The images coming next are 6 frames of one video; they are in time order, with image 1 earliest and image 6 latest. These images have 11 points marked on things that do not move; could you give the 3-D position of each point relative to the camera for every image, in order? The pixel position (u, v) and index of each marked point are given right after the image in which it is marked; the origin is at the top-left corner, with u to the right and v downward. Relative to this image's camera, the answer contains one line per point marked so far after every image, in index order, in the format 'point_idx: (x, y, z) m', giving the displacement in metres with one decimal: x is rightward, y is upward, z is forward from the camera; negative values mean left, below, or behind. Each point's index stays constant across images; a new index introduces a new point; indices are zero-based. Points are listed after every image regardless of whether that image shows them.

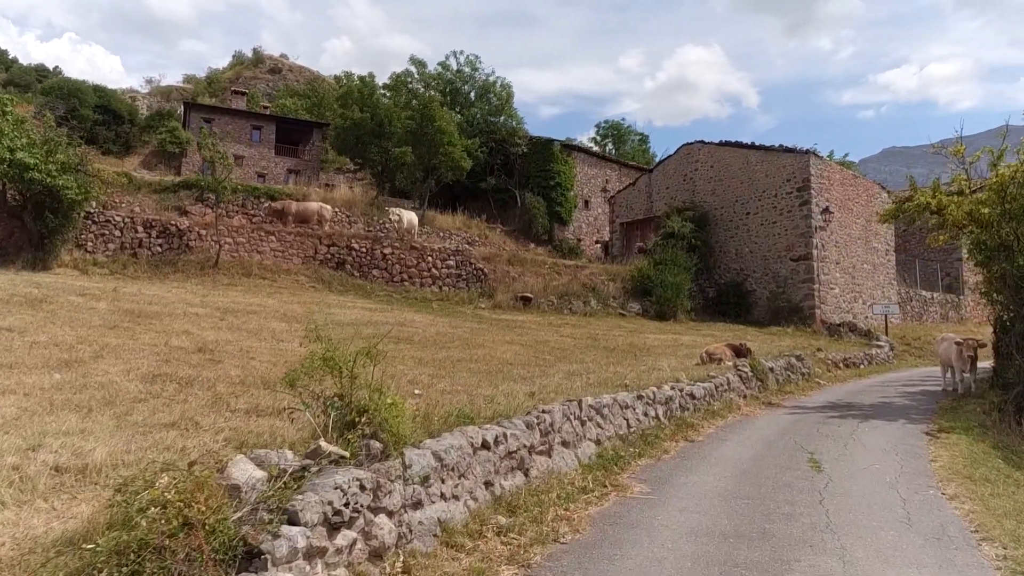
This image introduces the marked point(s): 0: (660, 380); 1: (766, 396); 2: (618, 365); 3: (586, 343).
0: (+2.1, -1.3, +10.1) m
1: (+4.3, -1.8, +12.0) m
2: (+1.8, -1.3, +12.2) m
3: (+1.6, -1.2, +15.3) m
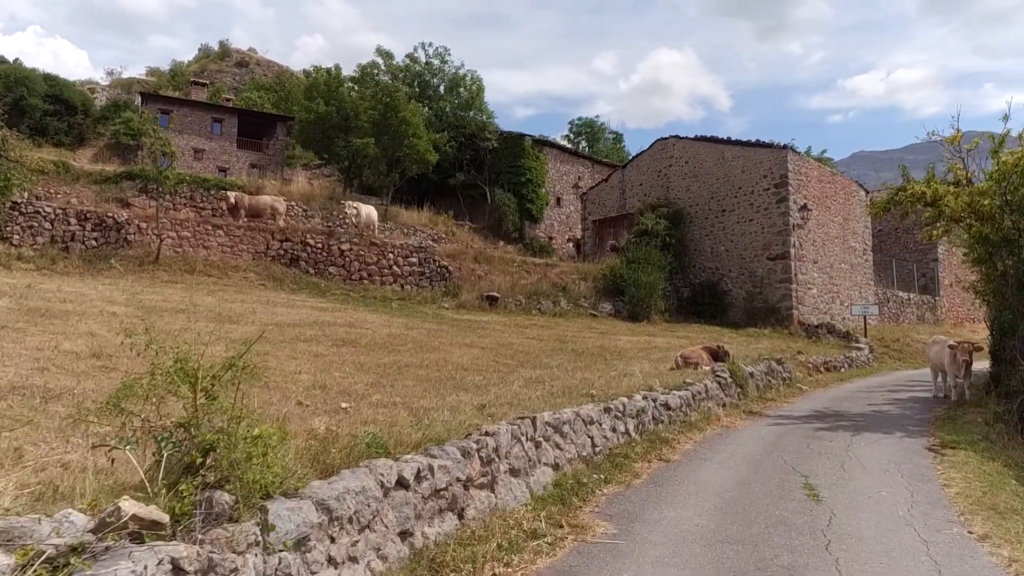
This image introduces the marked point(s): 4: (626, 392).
0: (+1.5, -1.3, +9.0) m
1: (+3.6, -1.8, +11.0) m
2: (+1.1, -1.3, +11.1) m
3: (+0.8, -1.2, +14.2) m
4: (+1.4, -1.3, +8.5) m
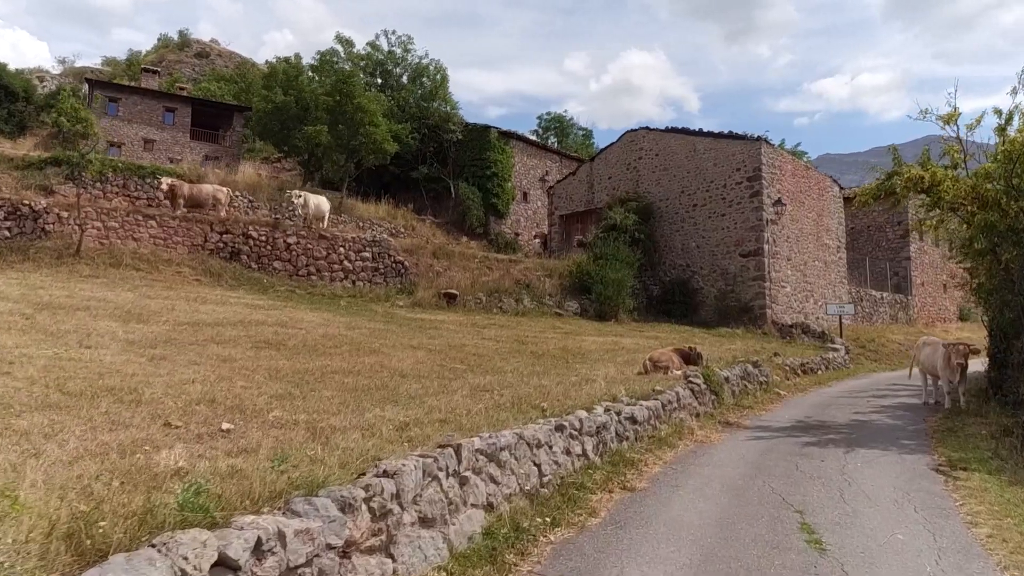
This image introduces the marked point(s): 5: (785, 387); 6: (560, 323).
0: (+0.9, -1.2, +7.8) m
1: (+2.9, -1.8, +9.8) m
2: (+0.4, -1.2, +9.8) m
3: (0.0, -1.1, +12.9) m
4: (+0.8, -1.2, +7.2) m
5: (+5.1, -1.9, +13.2) m
6: (+1.2, -0.9, +18.7) m
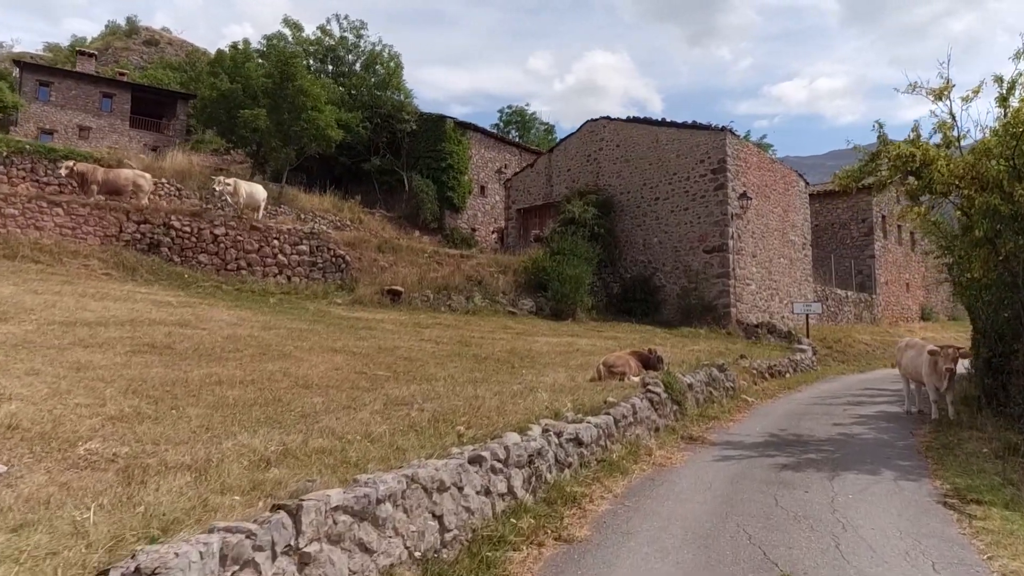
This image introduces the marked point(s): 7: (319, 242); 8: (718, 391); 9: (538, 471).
0: (+0.2, -1.1, +6.4) m
1: (+2.1, -1.7, +8.6) m
2: (-0.4, -1.2, +8.5) m
3: (-1.0, -1.0, +11.5) m
4: (+0.1, -1.1, +5.9) m
5: (+4.1, -1.8, +12.1) m
6: (0.0, -0.8, +17.4) m
7: (-5.1, +1.2, +18.8) m
8: (+3.1, -1.6, +10.8) m
9: (+0.2, -1.3, +5.1) m
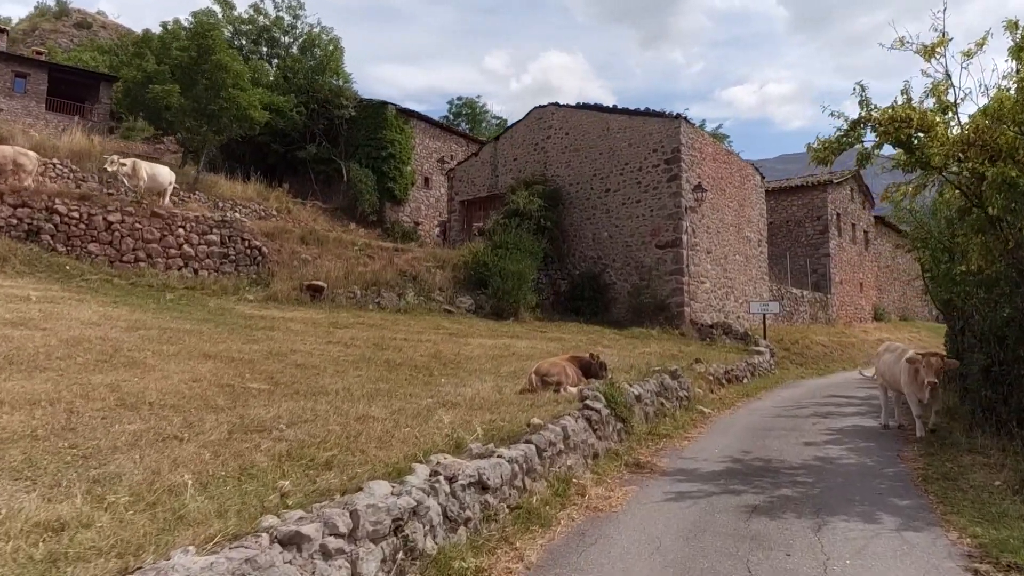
0: (-0.6, -1.1, +4.8) m
1: (+1.2, -1.6, +7.0) m
2: (-1.3, -1.1, +6.8) m
3: (-2.1, -0.9, +9.8) m
4: (-0.7, -1.1, +4.2) m
5: (+3.0, -1.7, +10.7) m
6: (-1.5, -0.7, +15.7) m
7: (-6.6, +1.4, +16.8) m
8: (+2.1, -1.5, +9.4) m
9: (-0.5, -1.2, +3.5) m
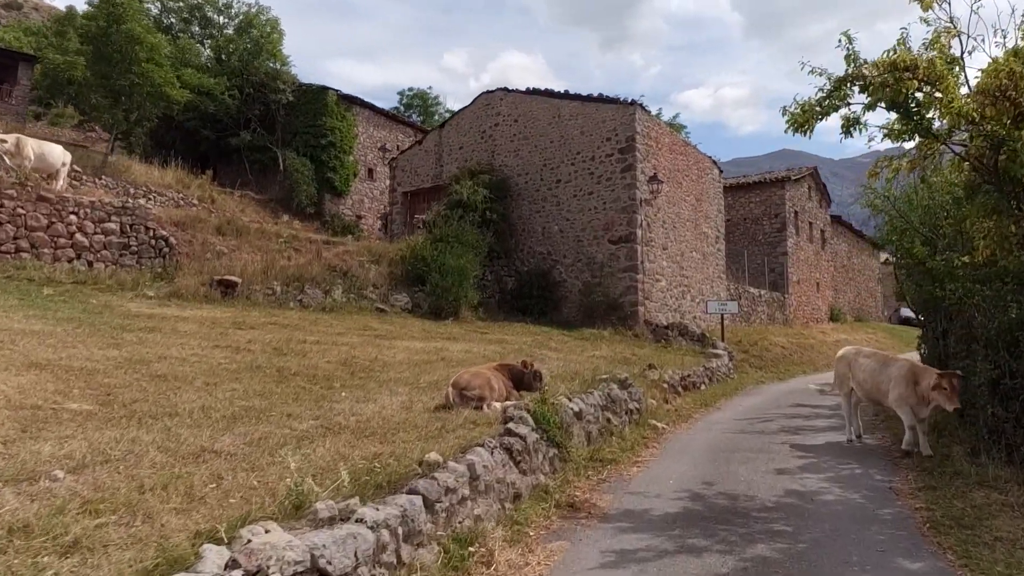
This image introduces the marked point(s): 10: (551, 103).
0: (-1.2, -1.0, +3.2) m
1: (+0.4, -1.6, +5.6) m
2: (-2.0, -1.0, +5.2) m
3: (-3.0, -0.8, +8.1) m
4: (-1.3, -1.0, +2.7) m
5: (+2.0, -1.7, +9.4) m
6: (-2.7, -0.7, +14.1) m
7: (-7.9, +1.5, +14.9) m
8: (+1.2, -1.4, +8.0) m
9: (-1.0, -1.2, +2.0) m
10: (+1.1, +5.1, +19.6) m
